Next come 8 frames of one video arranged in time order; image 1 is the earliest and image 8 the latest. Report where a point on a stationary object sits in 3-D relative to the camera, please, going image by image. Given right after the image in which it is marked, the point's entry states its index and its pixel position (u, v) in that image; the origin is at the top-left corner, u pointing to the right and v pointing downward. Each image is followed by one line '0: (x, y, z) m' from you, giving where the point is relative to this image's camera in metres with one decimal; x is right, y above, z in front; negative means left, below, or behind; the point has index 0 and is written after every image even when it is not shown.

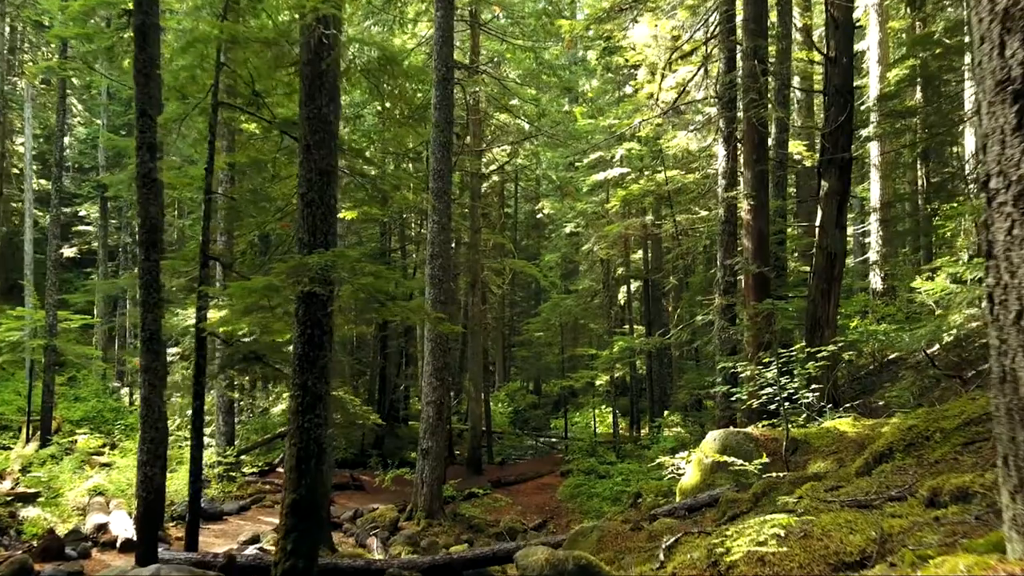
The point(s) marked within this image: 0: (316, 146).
0: (-1.6, +1.1, +6.2) m
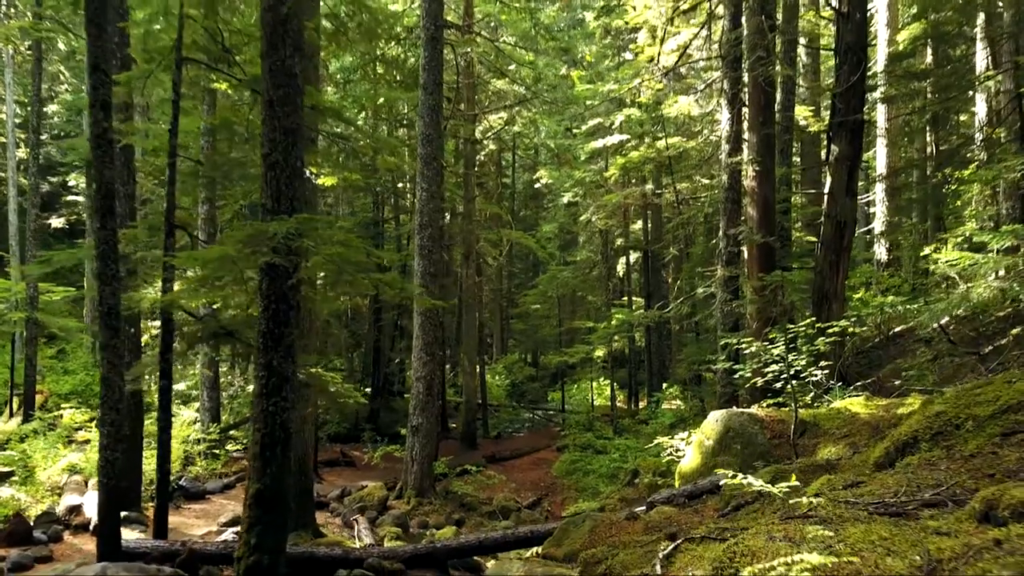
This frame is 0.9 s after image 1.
0: (-1.7, +1.4, +5.6) m
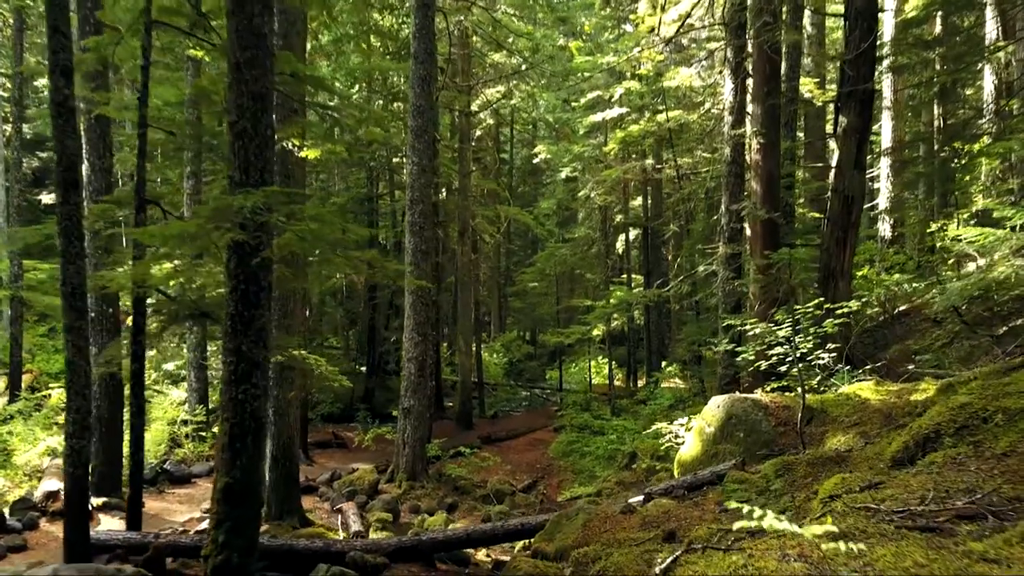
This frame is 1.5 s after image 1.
0: (-1.8, +1.5, +5.1) m
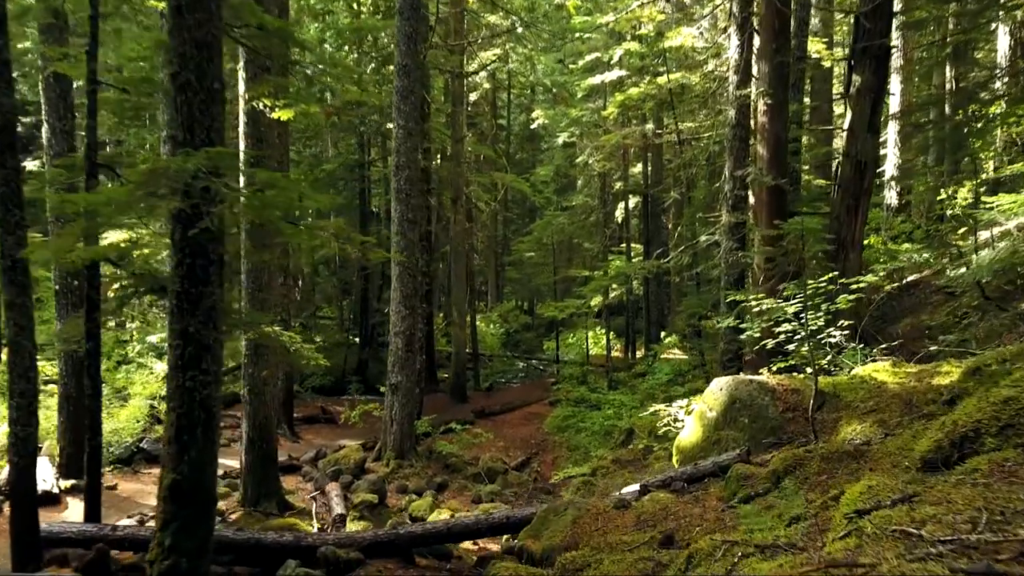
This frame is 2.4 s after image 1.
0: (-1.9, +1.6, +4.5) m
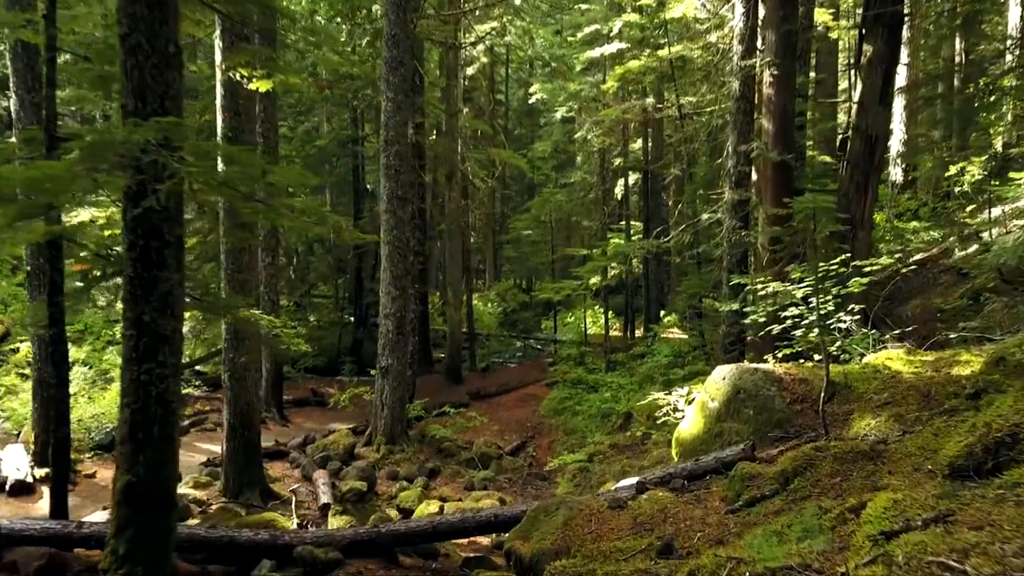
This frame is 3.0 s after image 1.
0: (-2.0, +1.7, +4.0) m
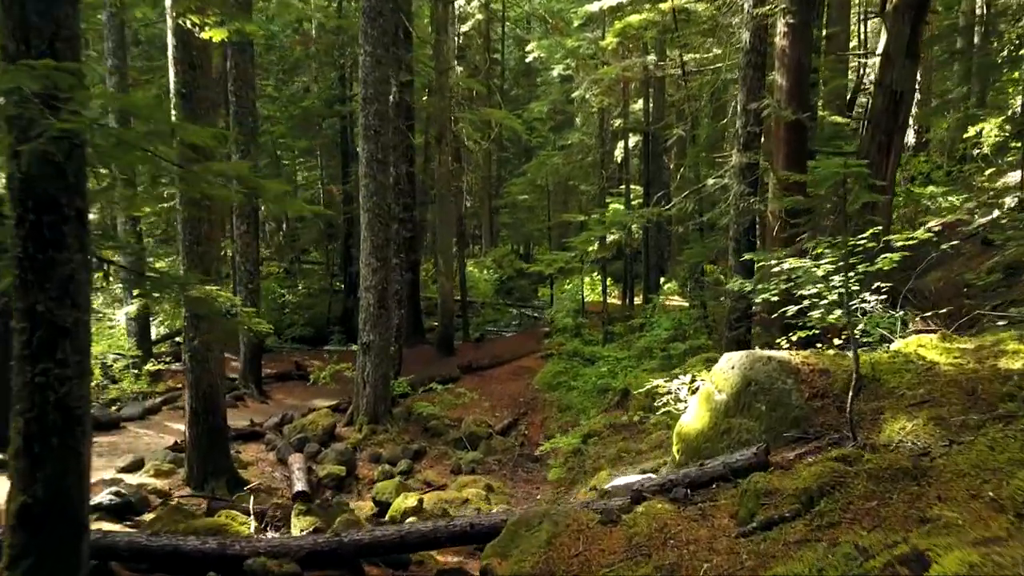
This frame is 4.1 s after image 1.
0: (-2.1, +1.8, +3.2) m
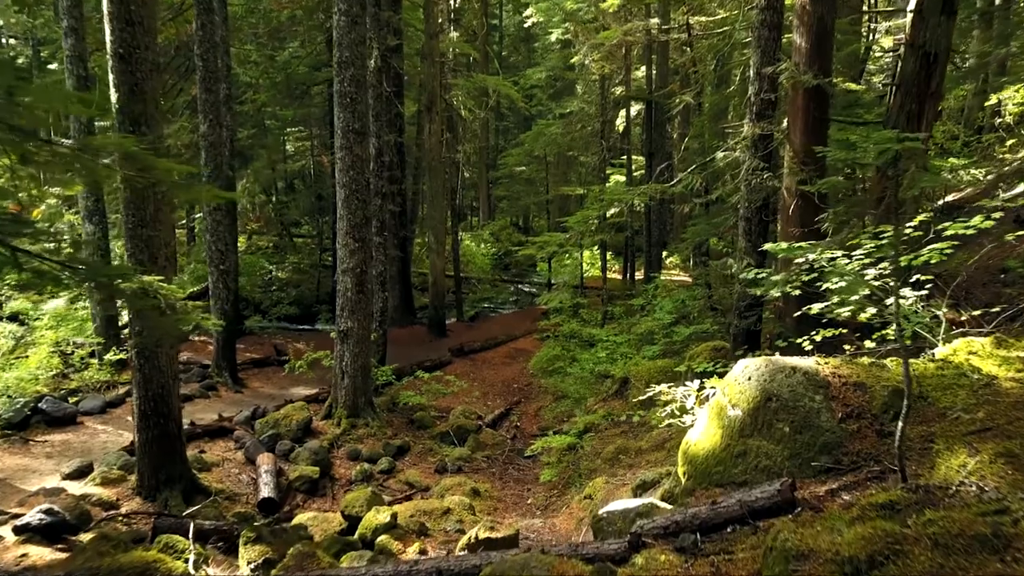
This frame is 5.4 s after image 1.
0: (-2.2, +1.7, +2.4) m
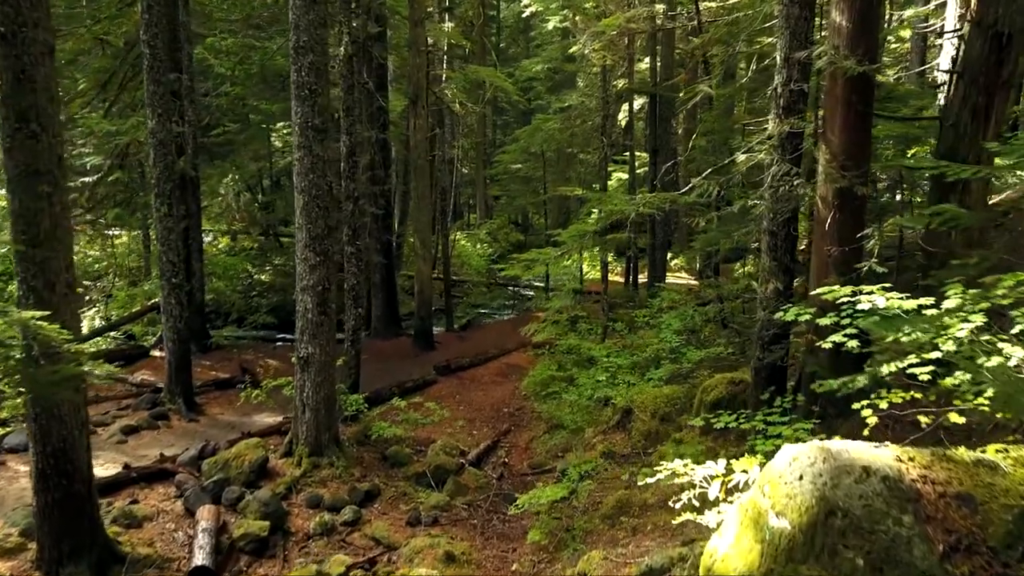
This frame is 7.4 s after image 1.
0: (-2.4, +1.5, +1.1) m
